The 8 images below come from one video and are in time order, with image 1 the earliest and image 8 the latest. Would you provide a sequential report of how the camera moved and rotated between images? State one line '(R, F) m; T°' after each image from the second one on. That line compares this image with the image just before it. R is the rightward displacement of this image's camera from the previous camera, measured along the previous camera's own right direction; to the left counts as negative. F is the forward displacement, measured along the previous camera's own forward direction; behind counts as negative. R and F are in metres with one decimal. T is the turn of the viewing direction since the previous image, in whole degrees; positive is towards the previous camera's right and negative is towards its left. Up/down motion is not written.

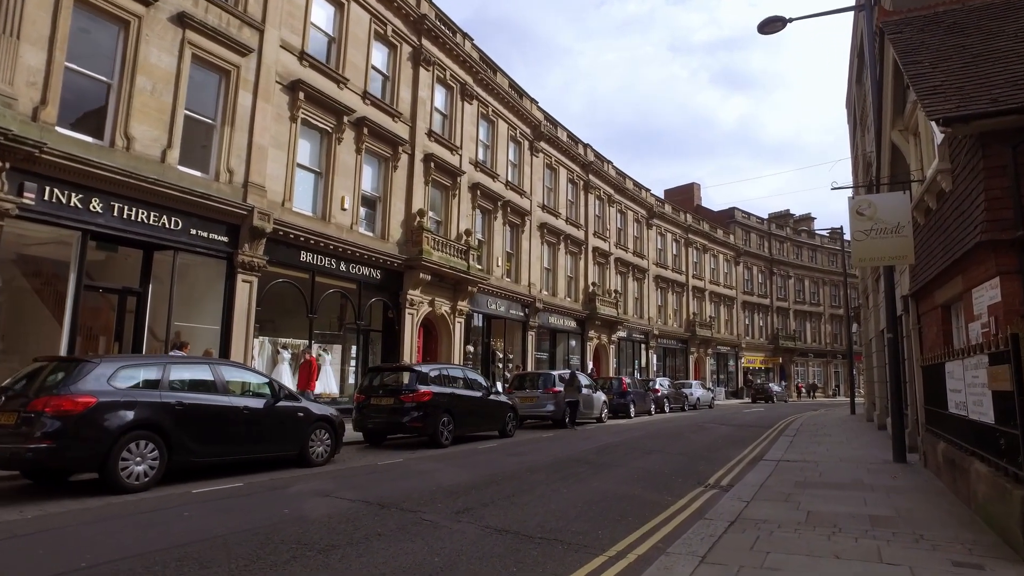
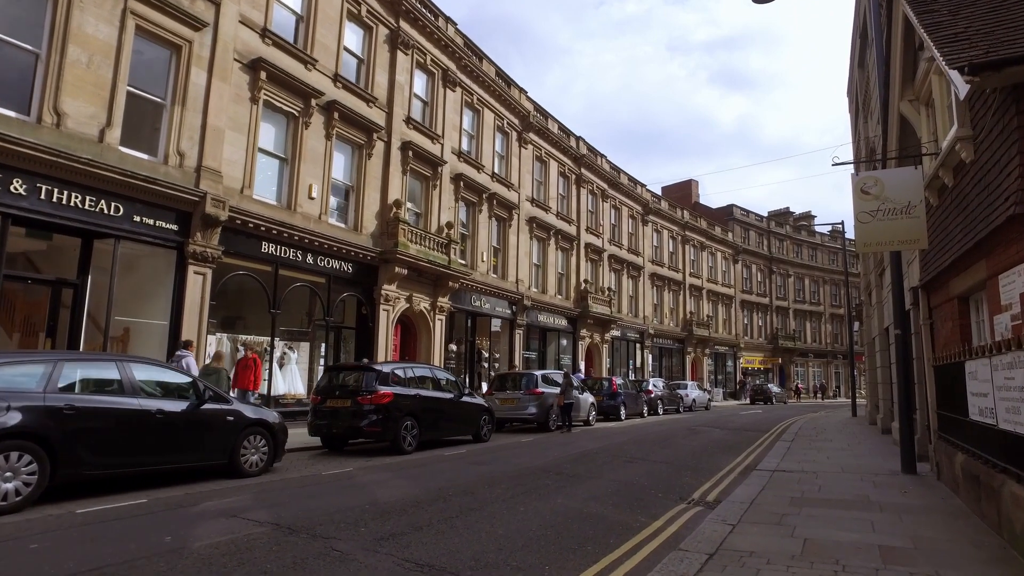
(+0.7, +1.1) m; 0°
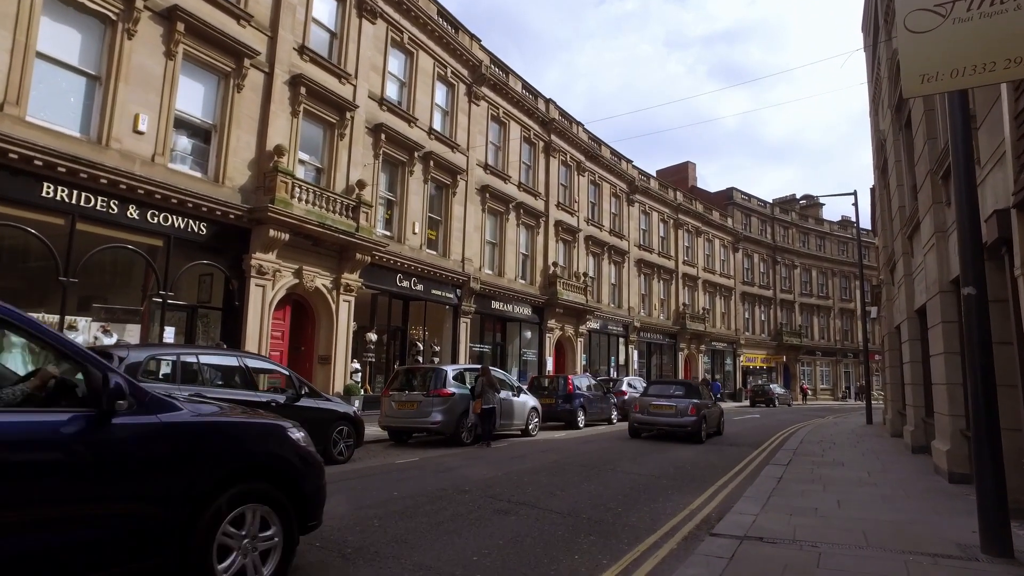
(+2.9, +4.2) m; -1°
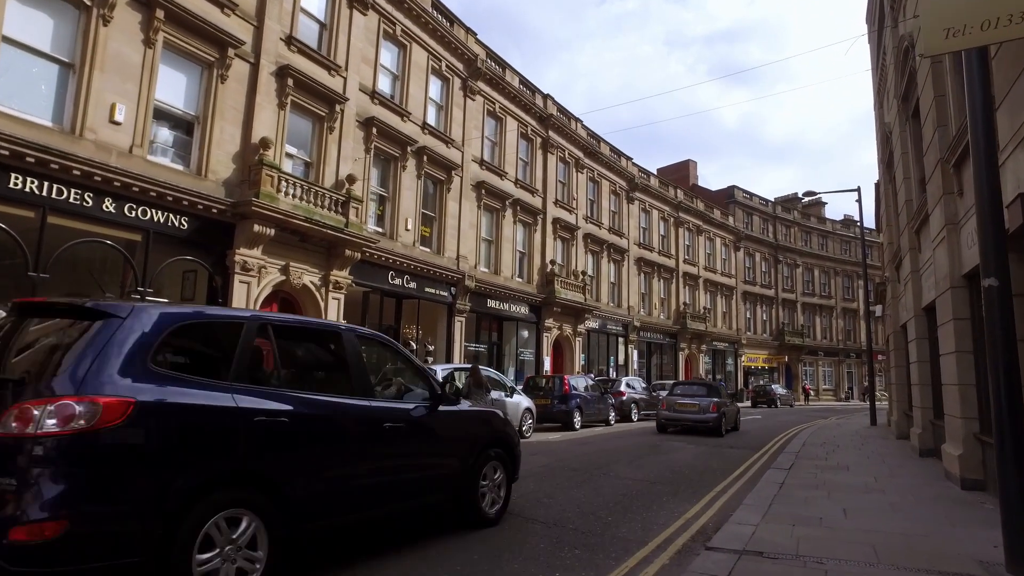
(+0.3, +0.5) m; 0°
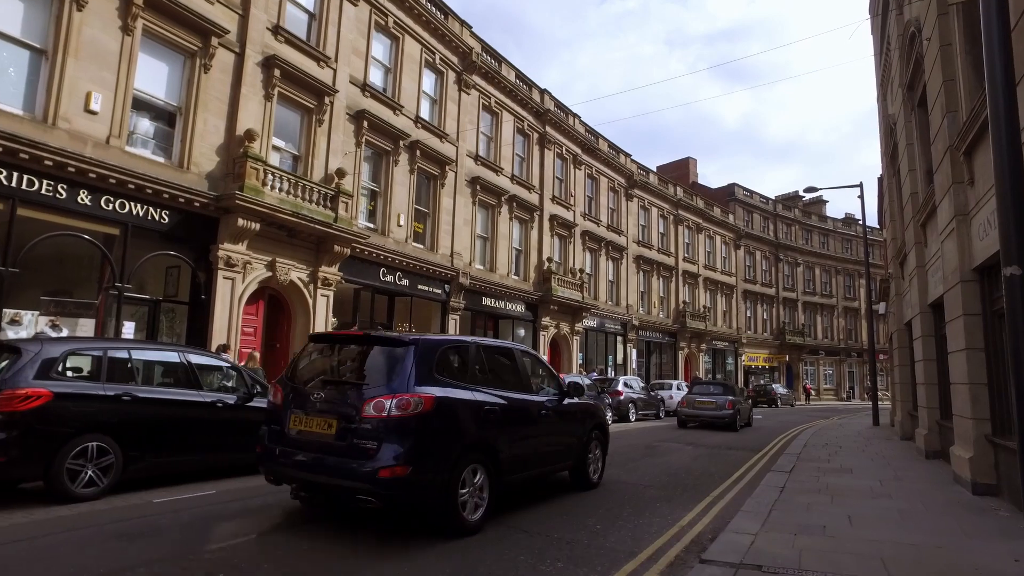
(+0.2, +0.4) m; 0°
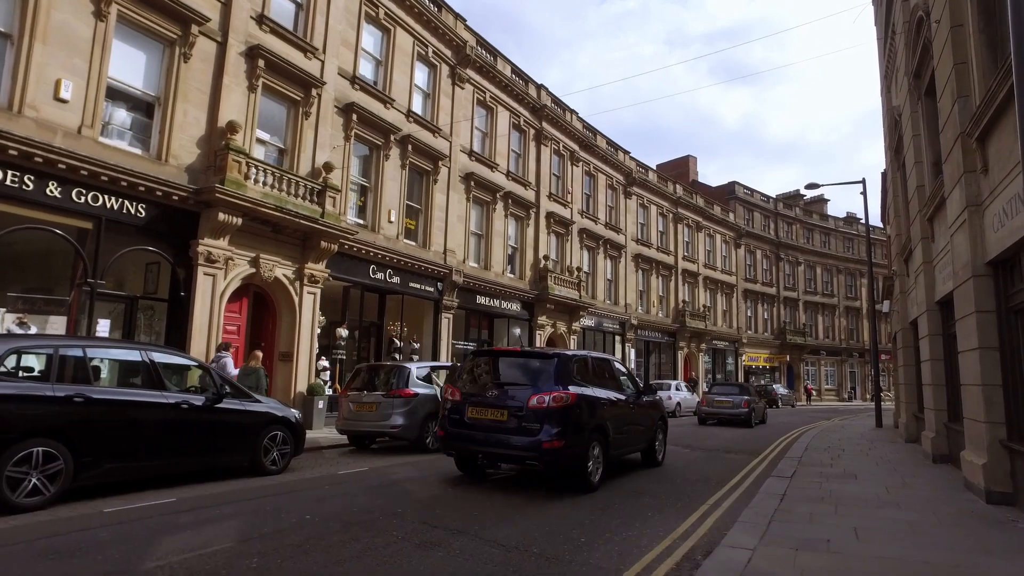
(+0.3, +0.5) m; 0°
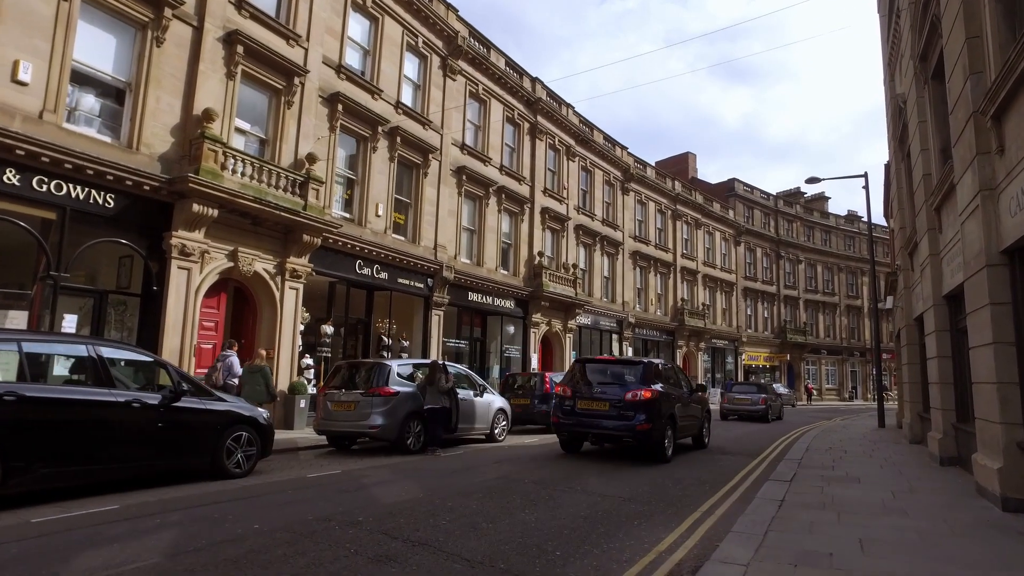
(+0.4, +0.5) m; 0°
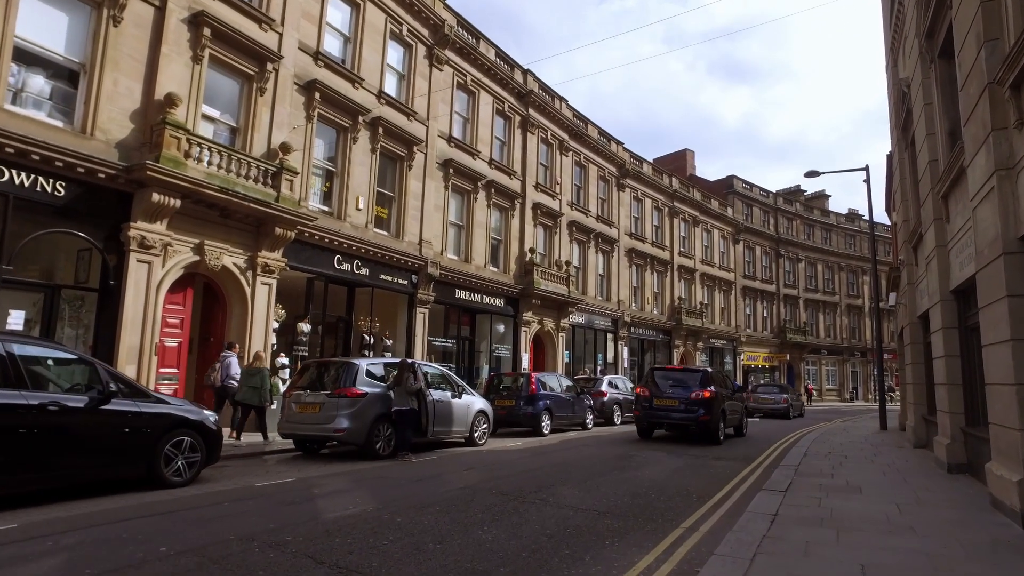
(+0.5, +0.7) m; 0°
